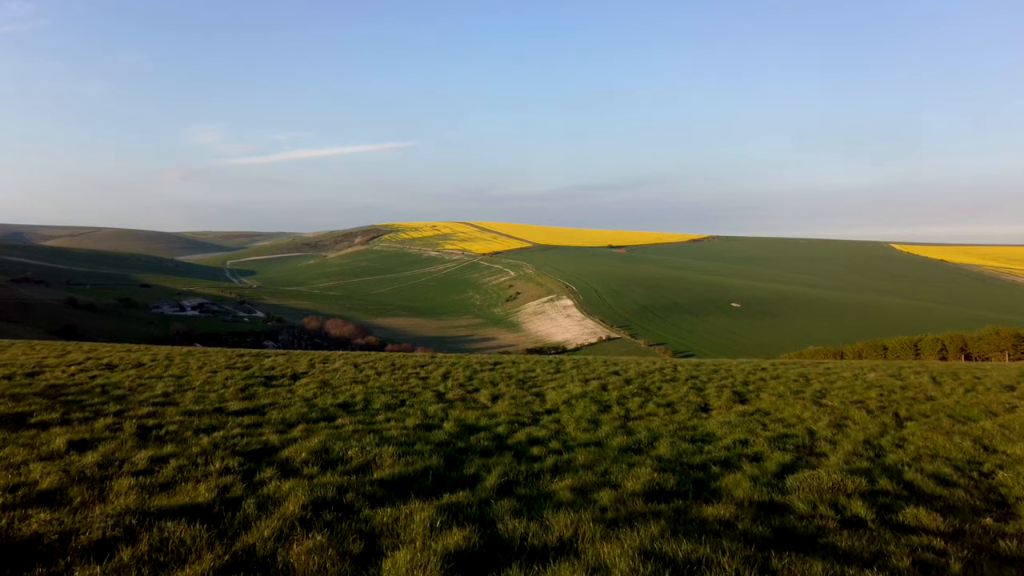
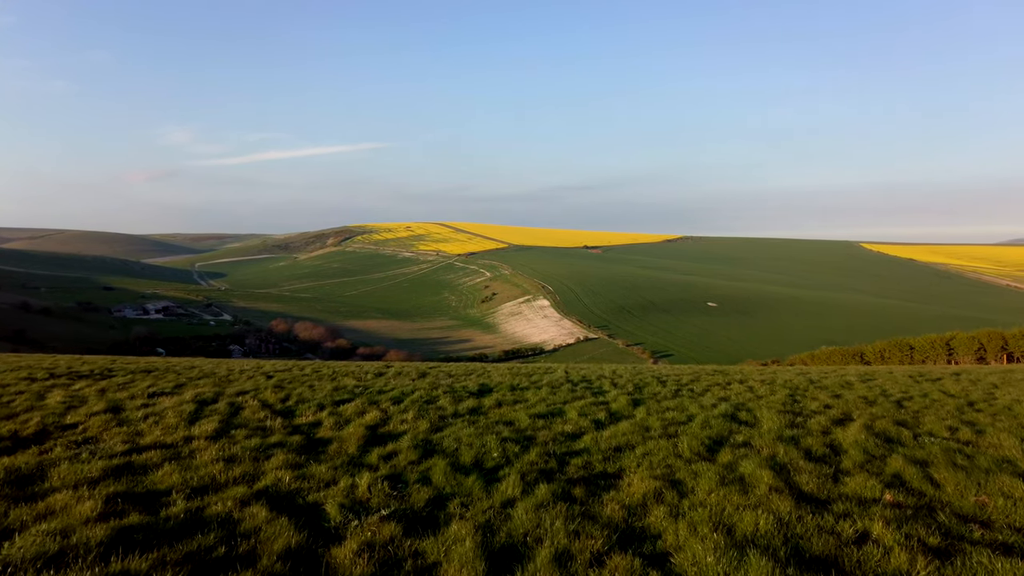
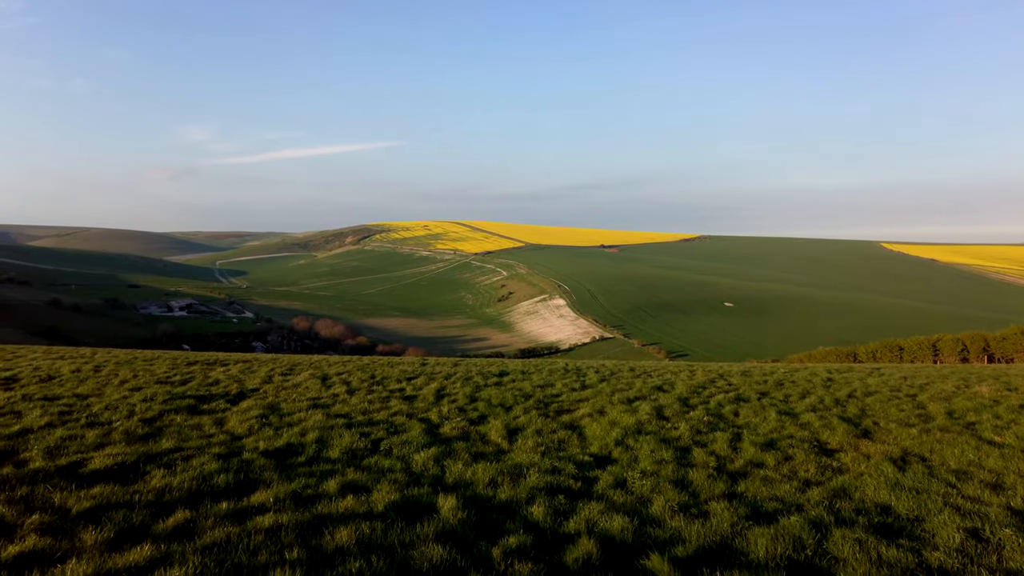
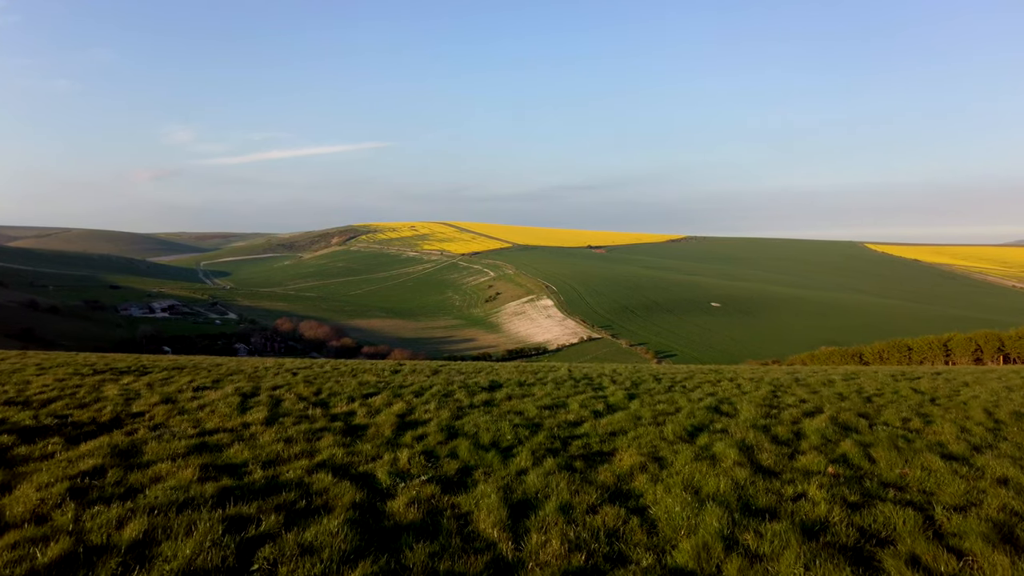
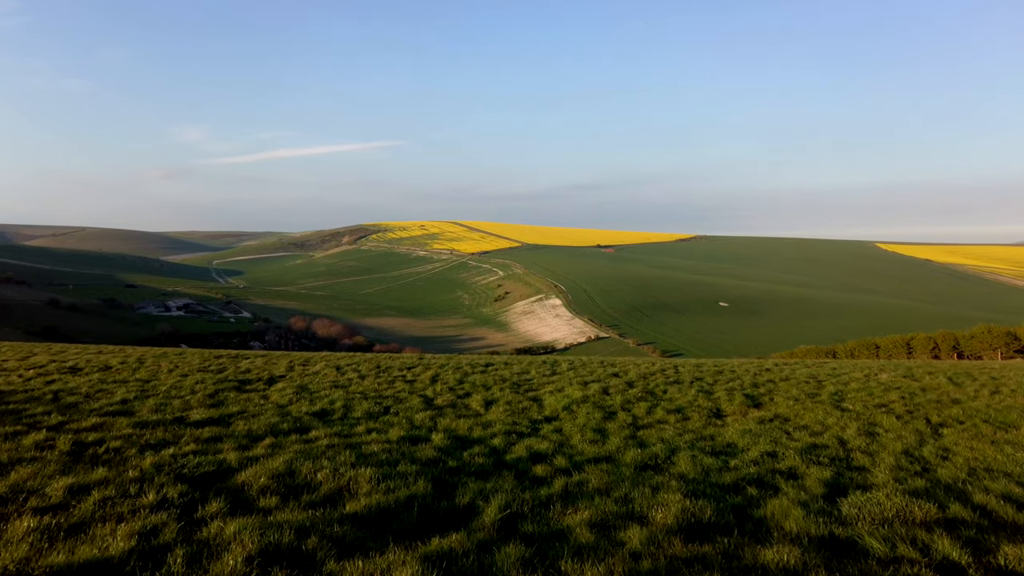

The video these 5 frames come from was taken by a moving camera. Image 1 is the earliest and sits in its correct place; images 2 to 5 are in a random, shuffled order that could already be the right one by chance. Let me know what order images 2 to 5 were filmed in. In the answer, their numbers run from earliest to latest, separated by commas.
5, 3, 4, 2
